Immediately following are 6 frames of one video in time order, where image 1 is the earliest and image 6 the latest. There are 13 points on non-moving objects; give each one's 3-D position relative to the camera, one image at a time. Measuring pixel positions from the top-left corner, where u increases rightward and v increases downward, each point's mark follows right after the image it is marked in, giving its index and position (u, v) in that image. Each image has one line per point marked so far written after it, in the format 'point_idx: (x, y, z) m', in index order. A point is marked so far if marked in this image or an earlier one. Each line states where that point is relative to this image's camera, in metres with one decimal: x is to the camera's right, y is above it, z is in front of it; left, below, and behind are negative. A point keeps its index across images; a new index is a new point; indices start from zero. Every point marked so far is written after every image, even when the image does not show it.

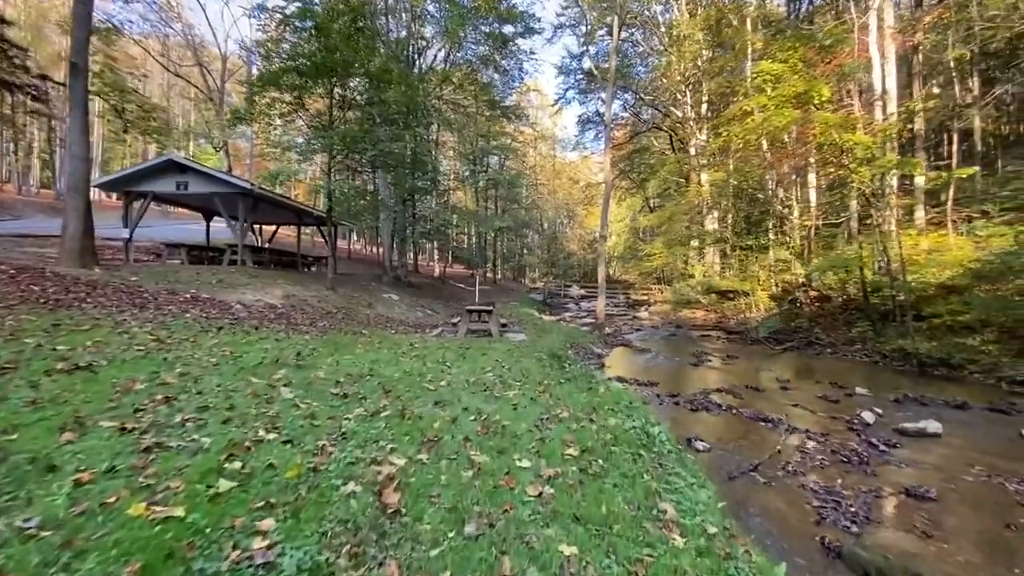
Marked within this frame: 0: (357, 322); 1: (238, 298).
0: (-3.7, -0.8, +11.2) m
1: (-6.1, -0.2, +10.4) m
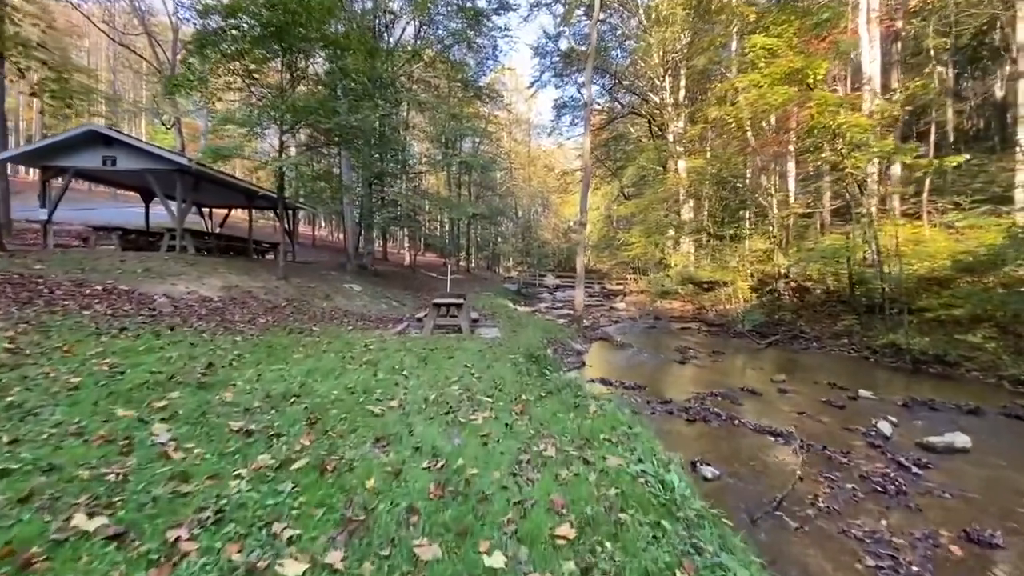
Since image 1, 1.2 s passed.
0: (-4.3, -0.6, +9.9) m
1: (-6.6, 0.0, +8.9) m
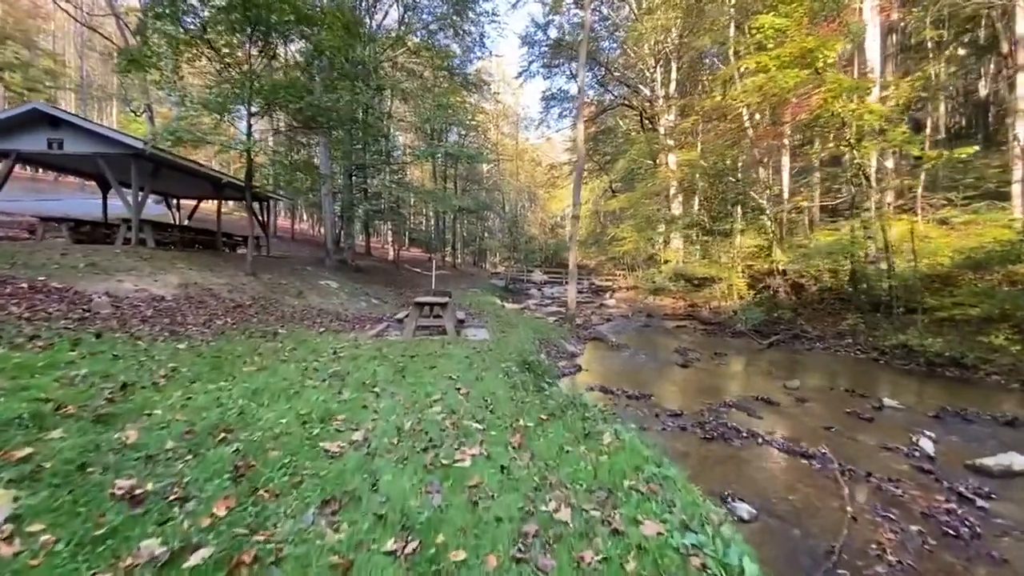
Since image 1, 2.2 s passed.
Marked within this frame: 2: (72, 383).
0: (-4.5, -0.6, +8.9) m
1: (-6.8, 0.0, +7.9) m
2: (-3.3, -0.7, +3.6) m
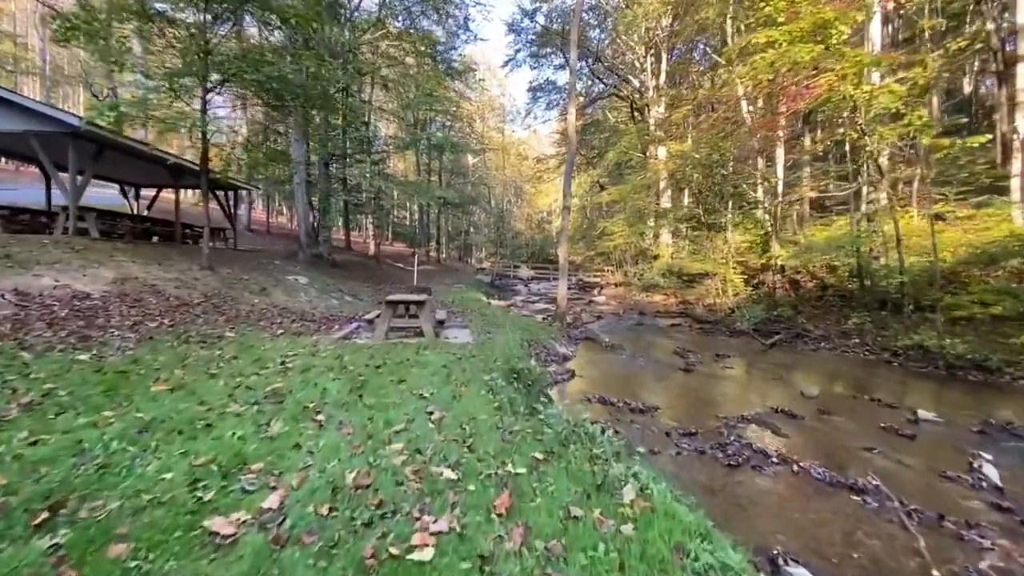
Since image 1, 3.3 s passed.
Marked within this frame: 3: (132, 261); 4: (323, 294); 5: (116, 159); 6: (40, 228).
0: (-4.7, -0.5, +7.7) m
1: (-7.0, +0.1, +6.6) m
2: (-3.4, -0.7, +2.5) m
3: (-7.7, +0.6, +9.5) m
4: (-4.8, -0.2, +12.0) m
5: (-10.9, +3.5, +12.9) m
6: (-12.1, +1.5, +12.1) m
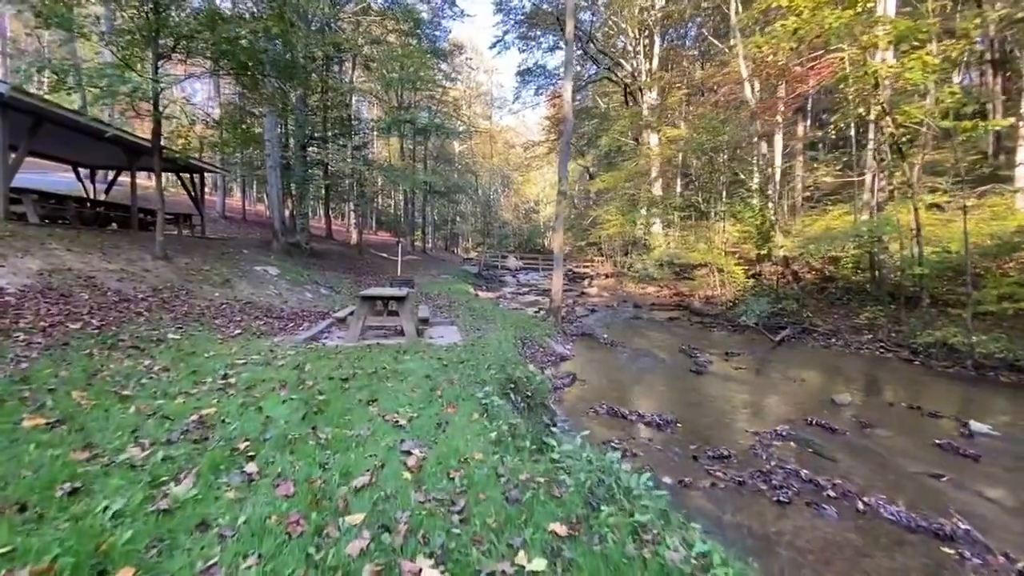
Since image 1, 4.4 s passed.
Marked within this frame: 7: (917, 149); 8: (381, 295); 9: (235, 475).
0: (-4.8, -0.4, +6.6) m
1: (-7.0, +0.1, +5.5) m
2: (-3.4, -0.7, +1.4) m
3: (-7.8, +0.7, +8.3) m
4: (-5.0, 0.0, +10.9) m
5: (-11.1, +3.7, +11.6) m
6: (-12.3, +1.7, +10.7) m
7: (+9.6, +3.3, +11.1) m
8: (-1.8, -0.1, +6.6) m
9: (-1.4, -1.0, +2.4) m
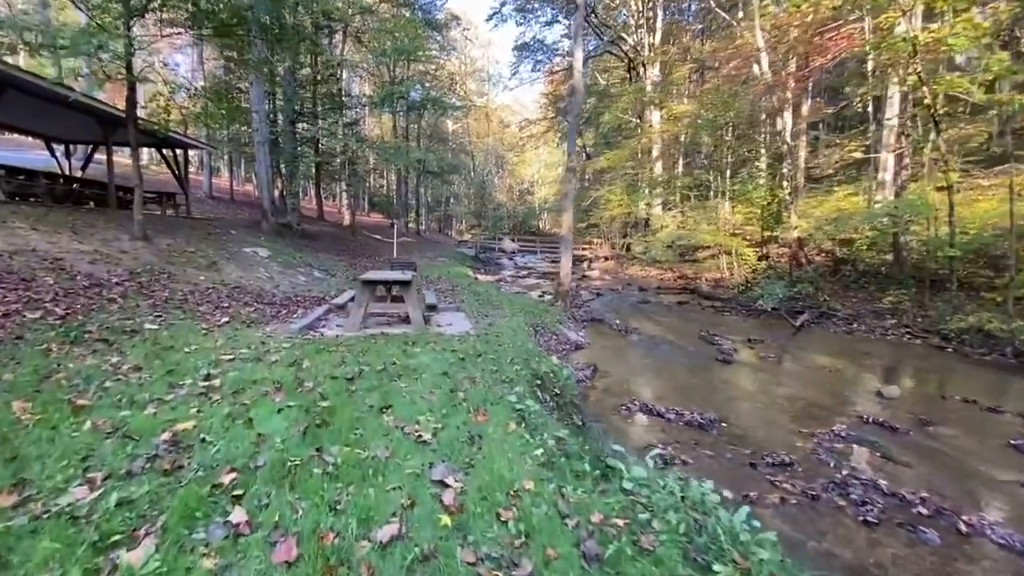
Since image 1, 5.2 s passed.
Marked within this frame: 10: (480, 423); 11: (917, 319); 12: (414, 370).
0: (-4.6, -0.2, +5.9) m
1: (-6.8, +0.3, +4.7) m
2: (-3.0, -0.7, +0.7) m
3: (-7.6, +1.0, +7.5) m
4: (-4.9, +0.4, +10.2) m
5: (-10.9, +4.1, +10.6) m
6: (-12.1, +2.1, +9.8) m
7: (+9.8, +3.7, +10.5) m
8: (-1.6, +0.1, +5.9) m
9: (-1.1, -0.9, +1.8) m
10: (-0.2, -0.9, +3.1) m
11: (+8.8, -0.7, +10.3) m
12: (-0.9, -0.7, +4.1) m
